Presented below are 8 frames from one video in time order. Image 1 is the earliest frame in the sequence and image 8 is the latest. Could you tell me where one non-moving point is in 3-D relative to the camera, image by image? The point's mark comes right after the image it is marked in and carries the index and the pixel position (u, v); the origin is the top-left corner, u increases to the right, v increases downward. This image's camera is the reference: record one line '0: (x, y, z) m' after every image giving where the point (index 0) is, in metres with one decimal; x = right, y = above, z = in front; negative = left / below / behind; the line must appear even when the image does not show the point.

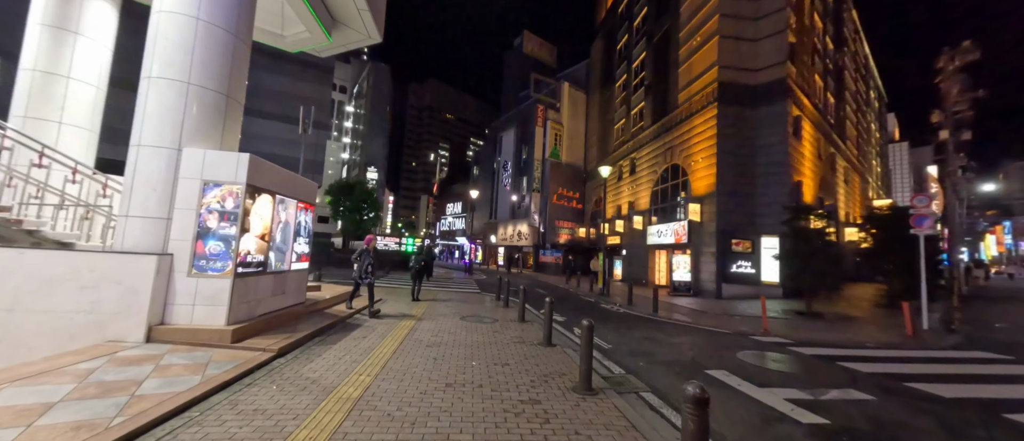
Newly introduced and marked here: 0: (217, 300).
0: (-4.8, -1.3, +5.8) m
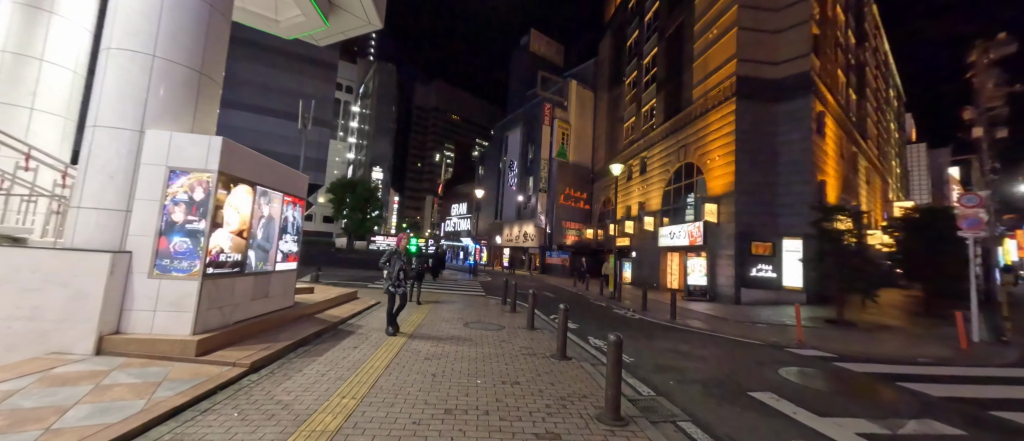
0: (-4.7, -1.2, +5.0) m
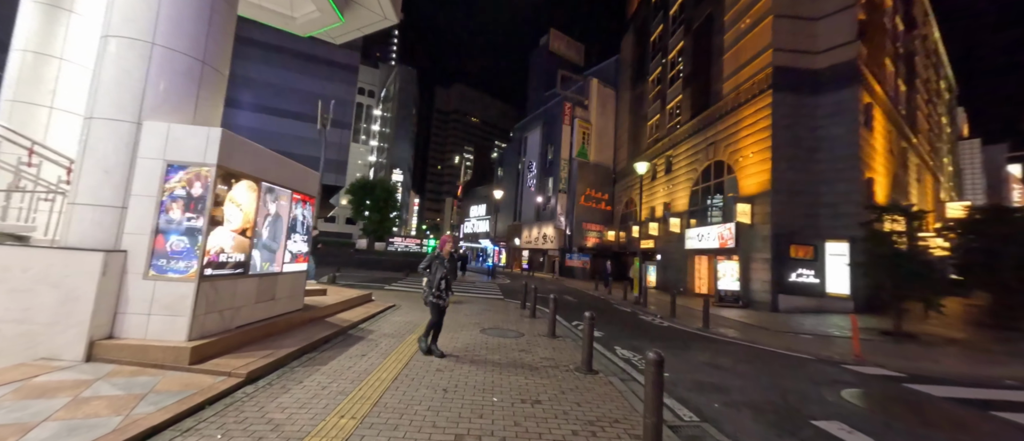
0: (-4.4, -1.2, +4.6) m
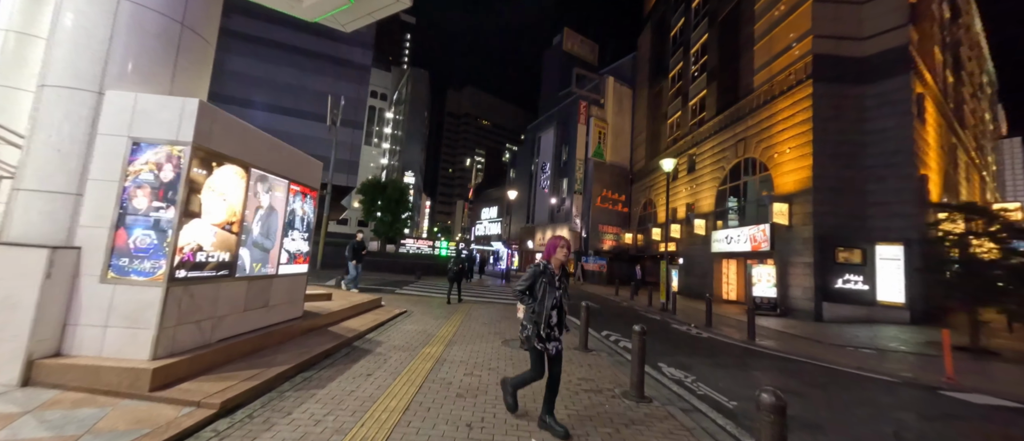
0: (-4.0, -1.1, +3.7) m
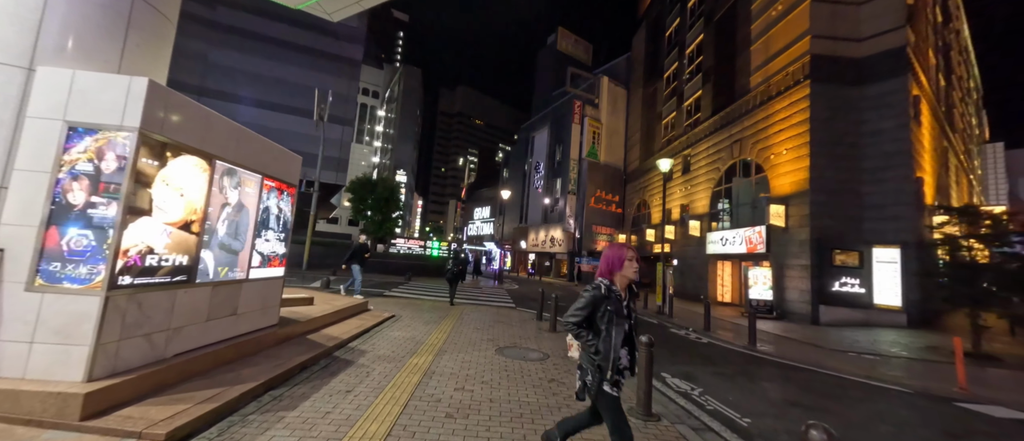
0: (-4.0, -1.0, +3.2) m
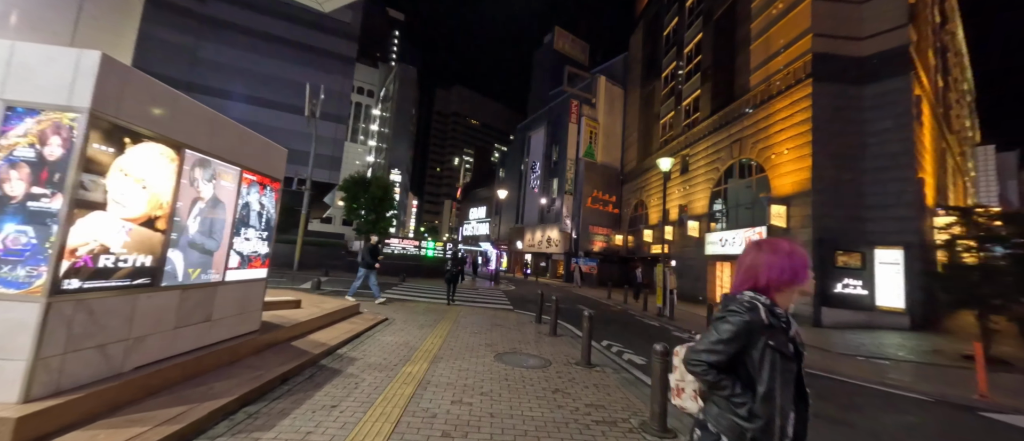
0: (-3.9, -1.0, +2.7) m
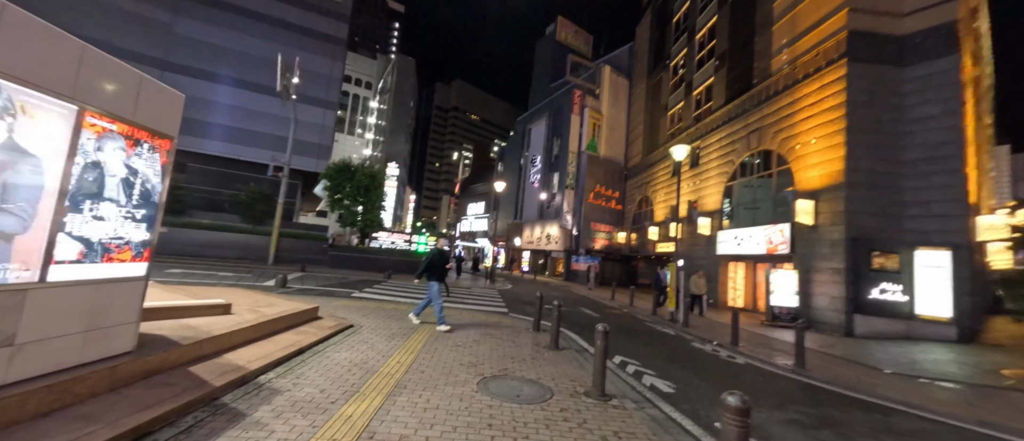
0: (-4.1, -0.7, +1.1) m
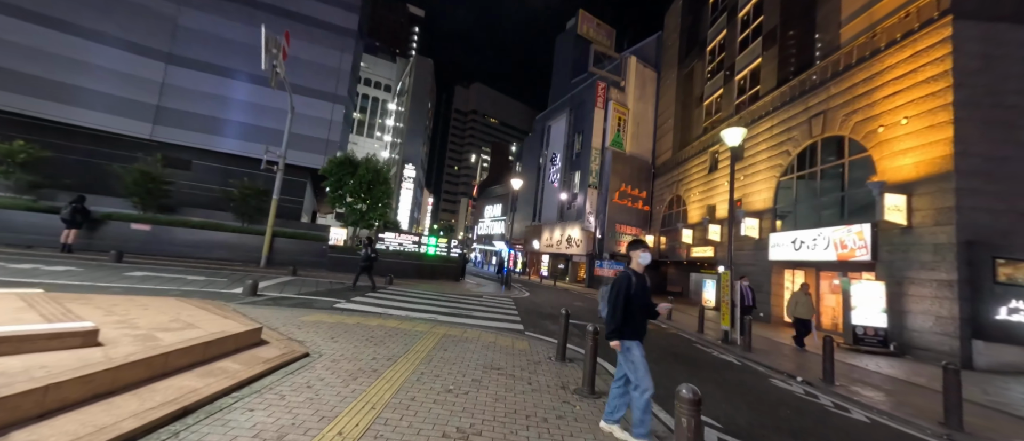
0: (-4.1, -0.5, -1.0) m
